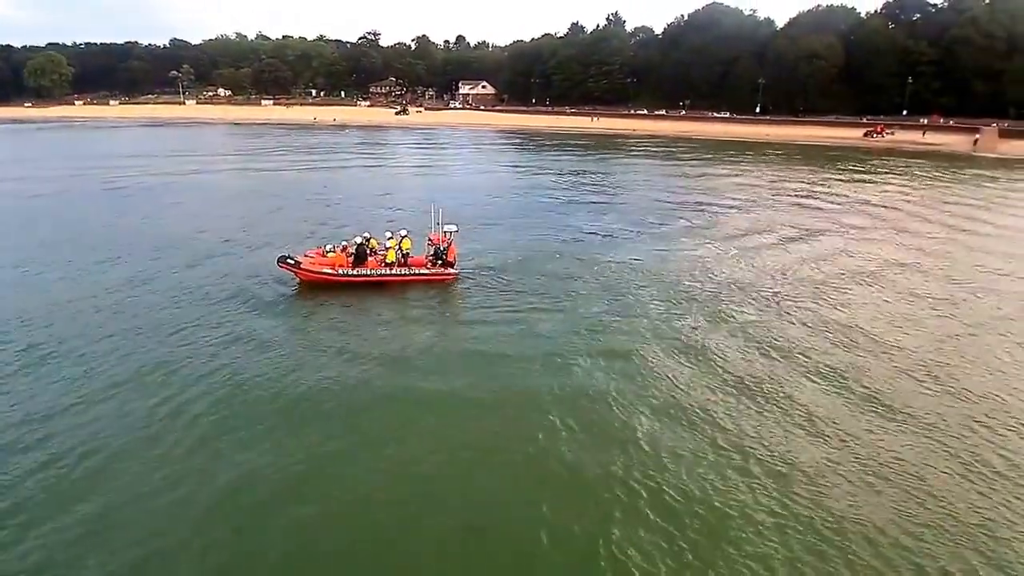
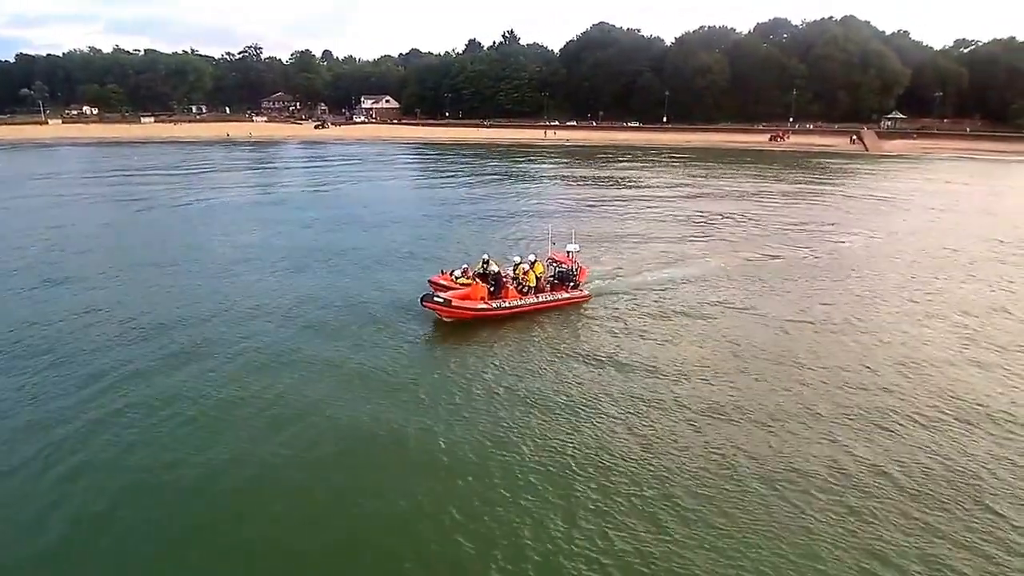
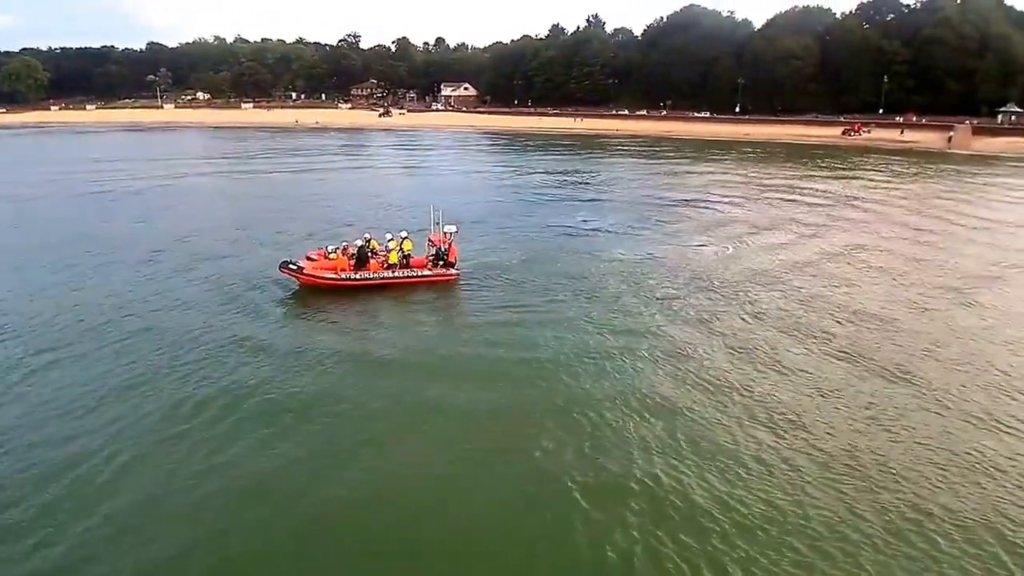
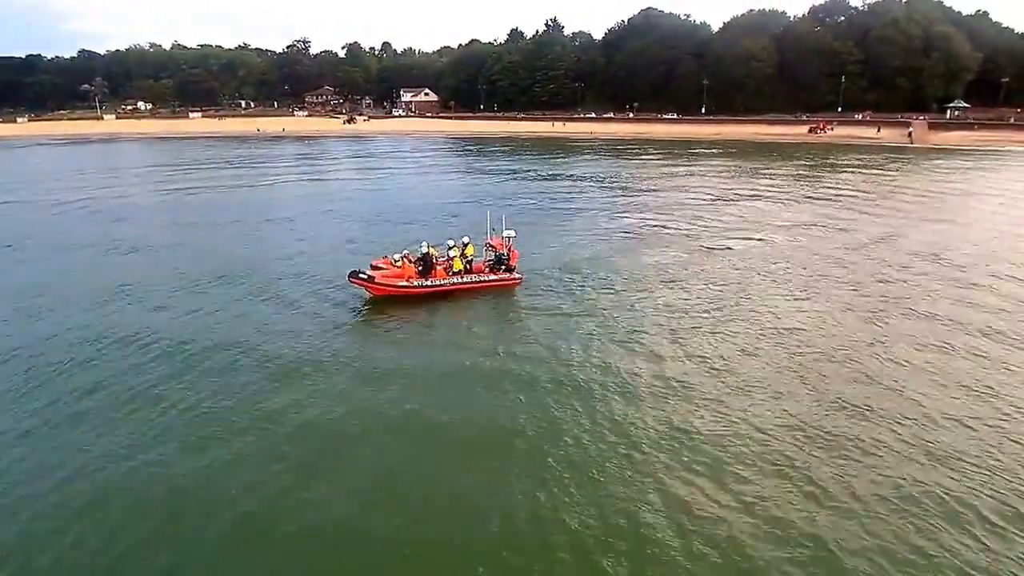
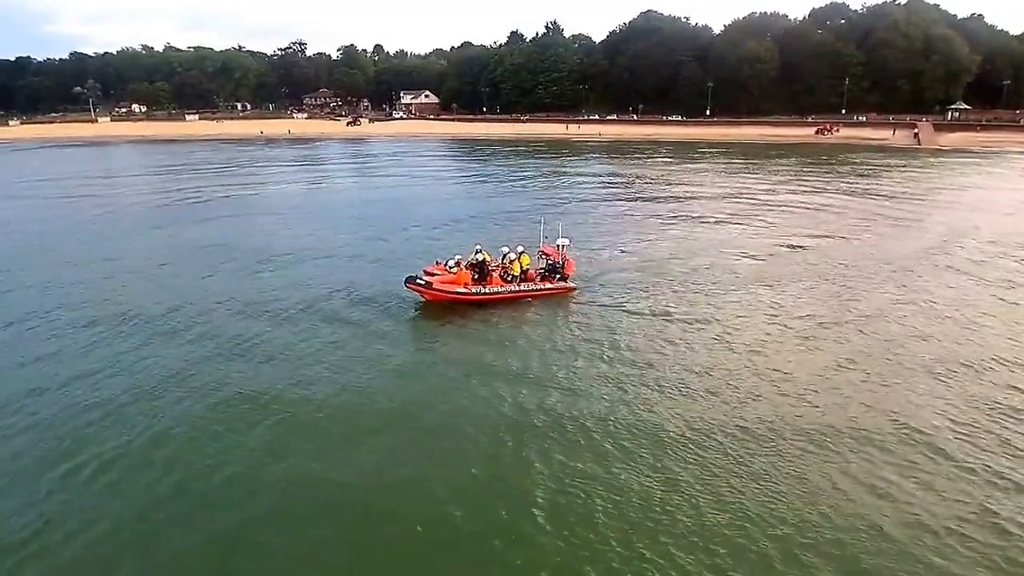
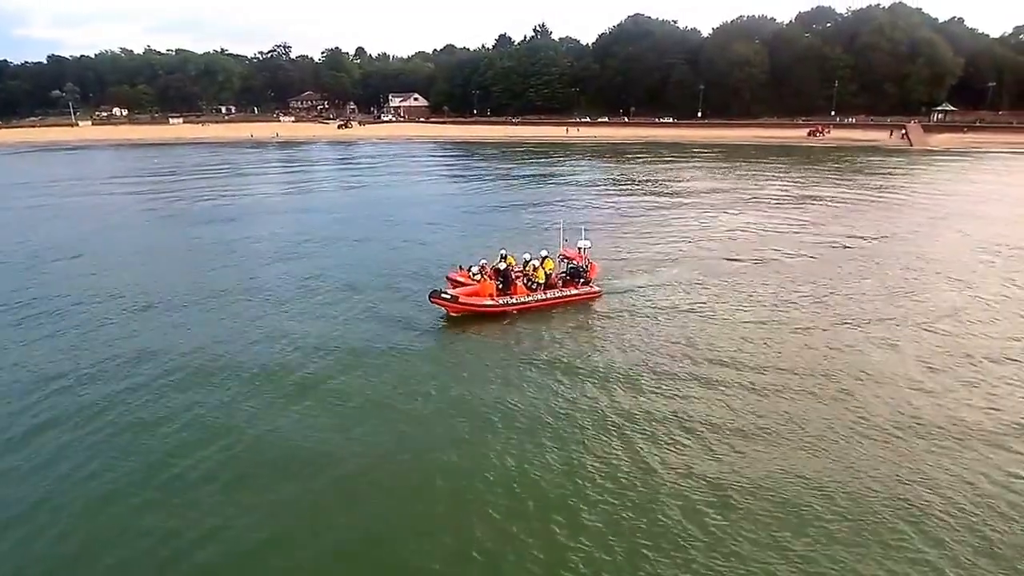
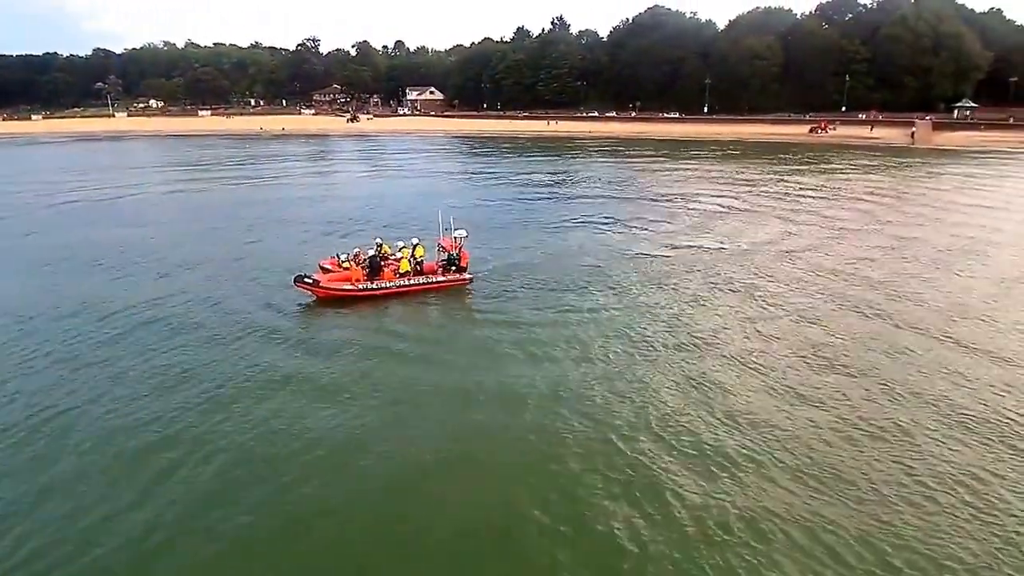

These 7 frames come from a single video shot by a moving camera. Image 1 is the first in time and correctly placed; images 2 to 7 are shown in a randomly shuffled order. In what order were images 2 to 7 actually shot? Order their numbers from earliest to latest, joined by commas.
3, 7, 4, 5, 6, 2
